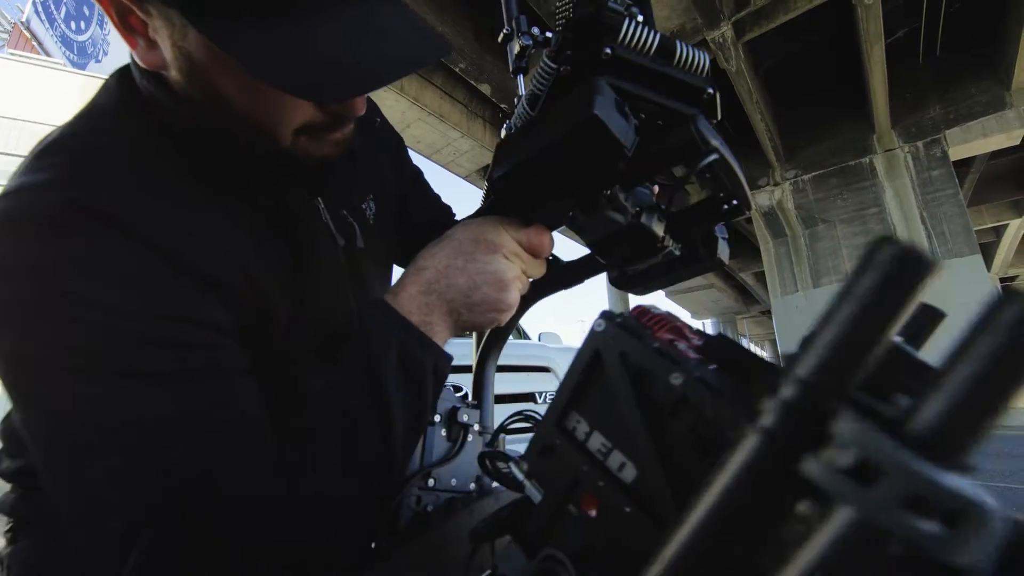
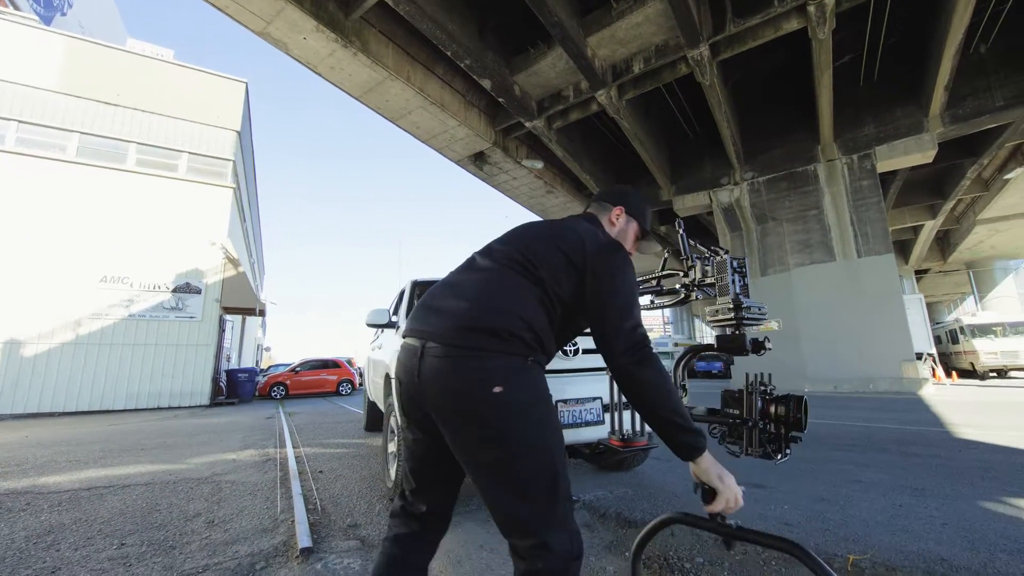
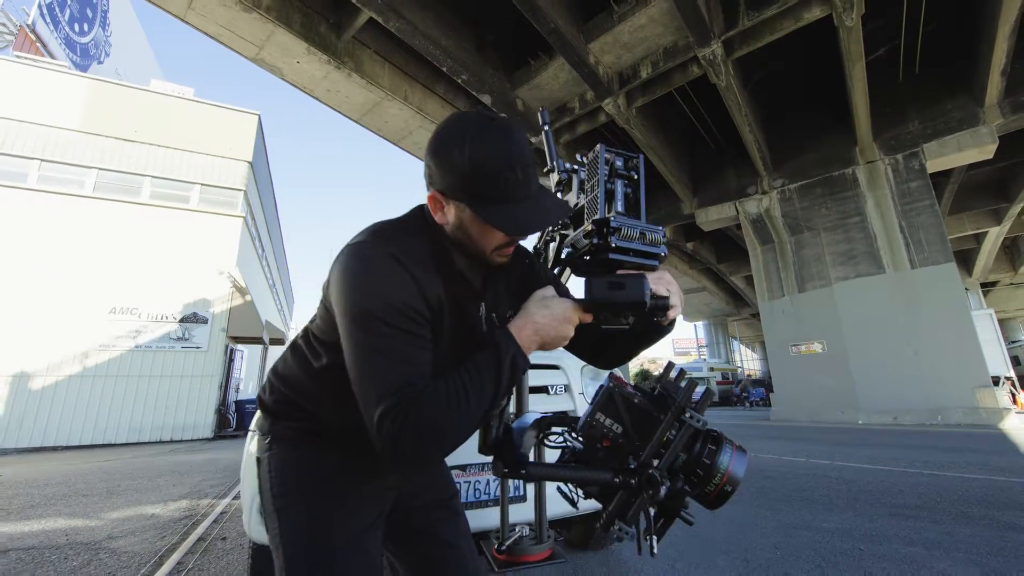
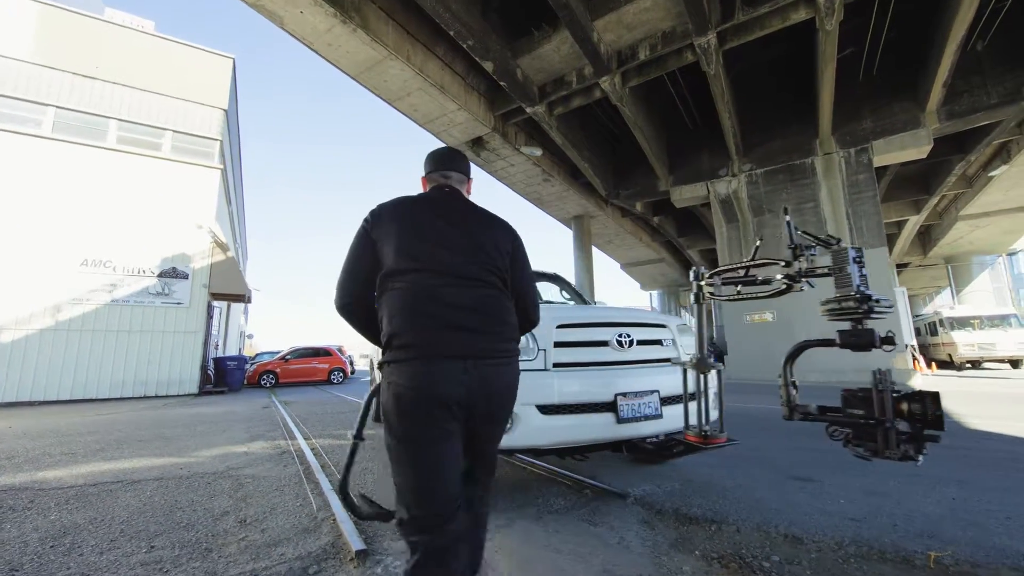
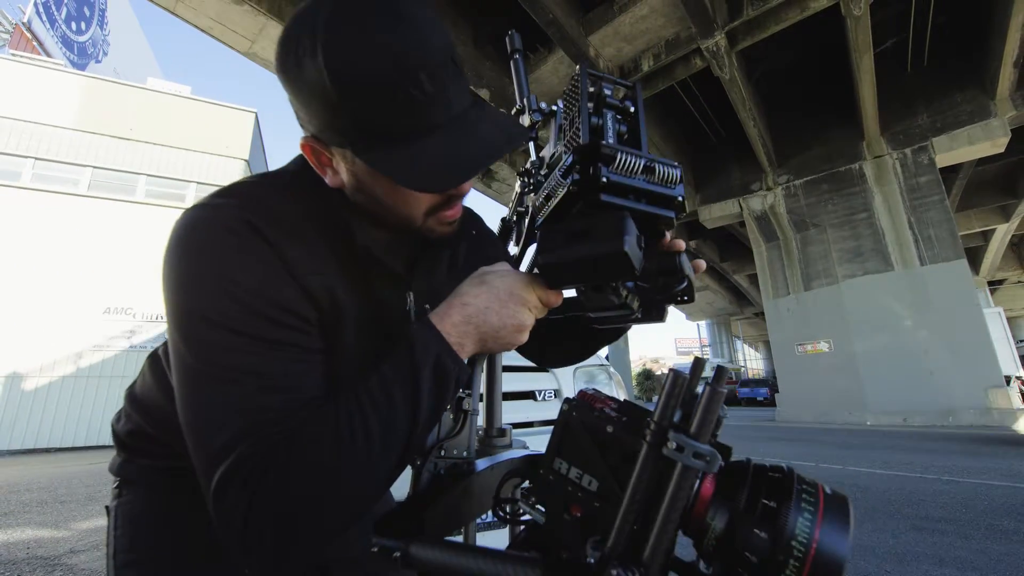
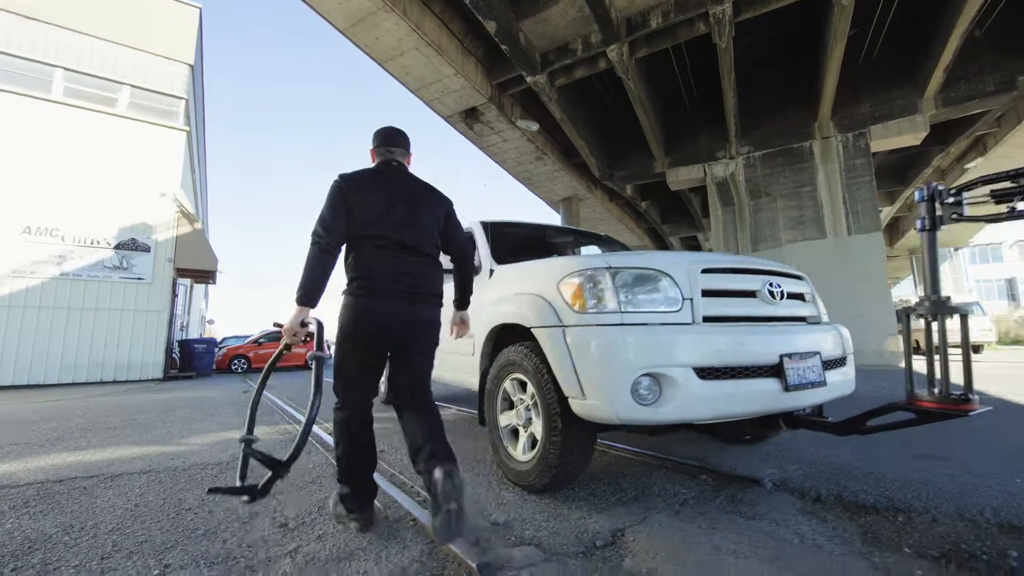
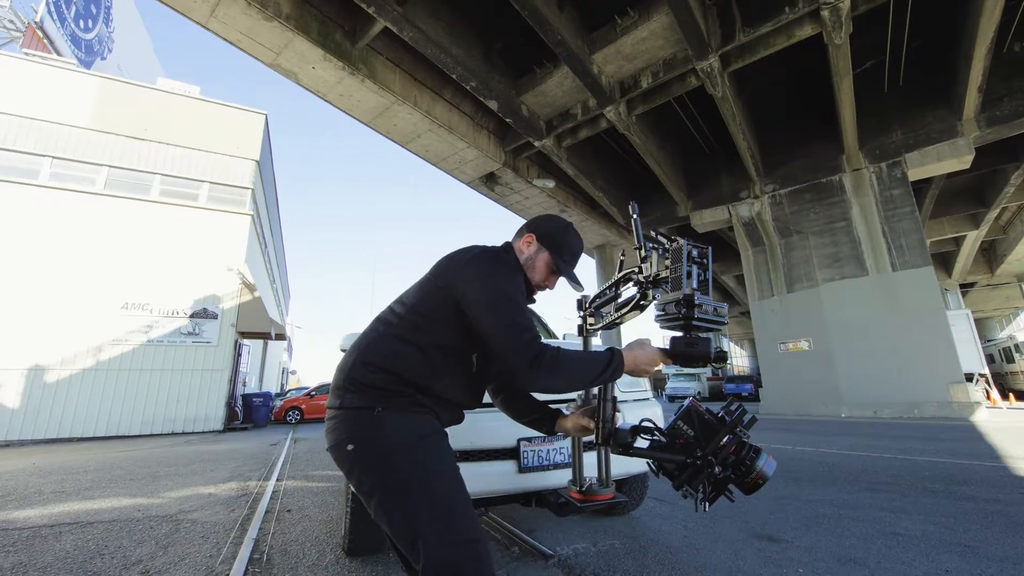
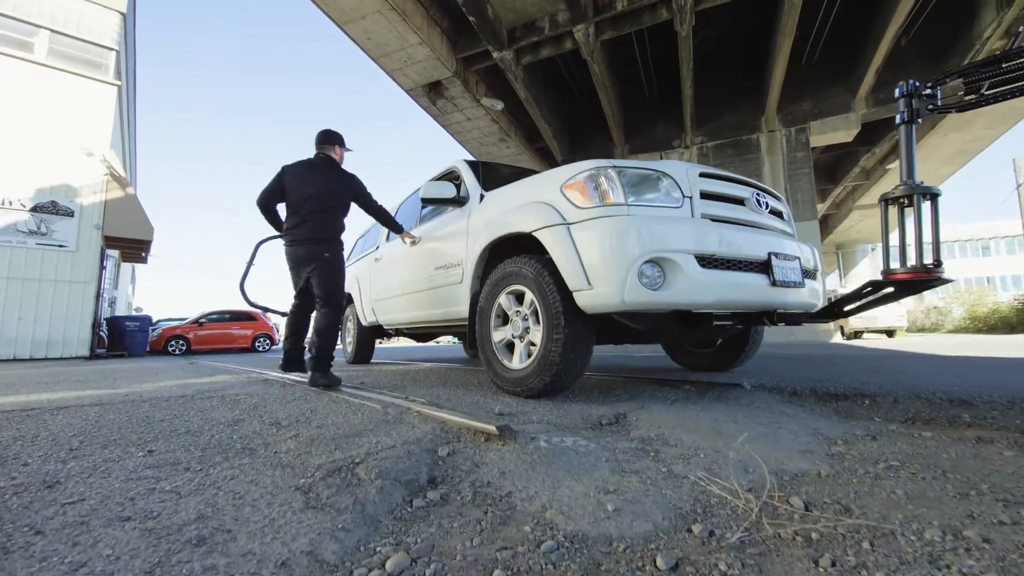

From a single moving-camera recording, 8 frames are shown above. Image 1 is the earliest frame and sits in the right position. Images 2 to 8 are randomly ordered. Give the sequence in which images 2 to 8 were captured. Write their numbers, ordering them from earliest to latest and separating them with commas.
5, 3, 7, 2, 4, 6, 8
